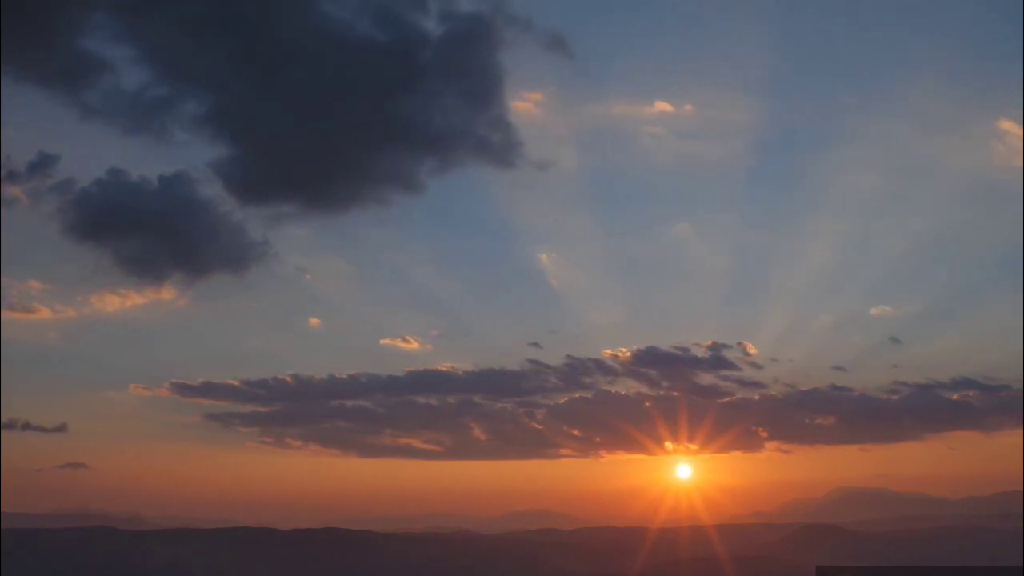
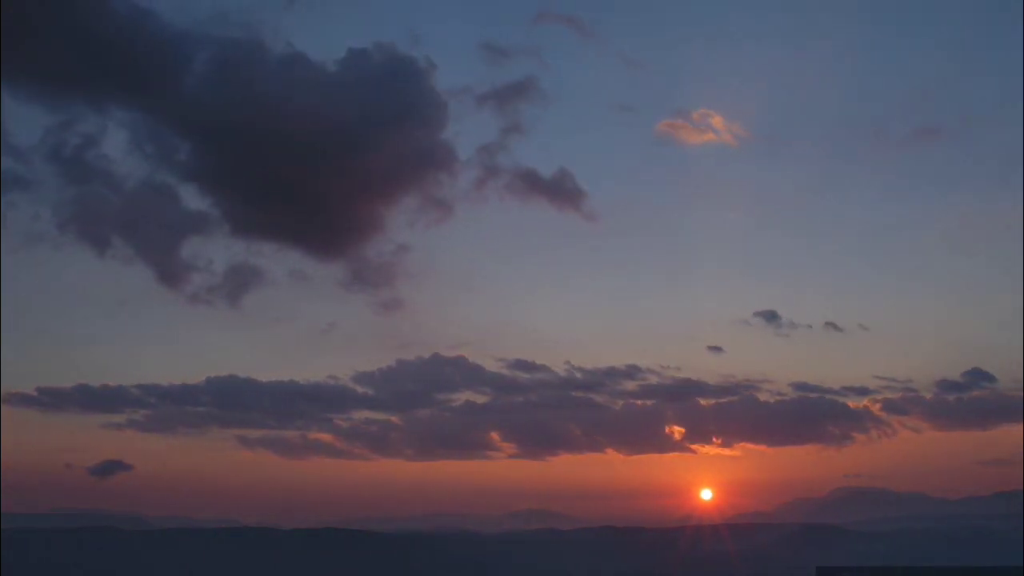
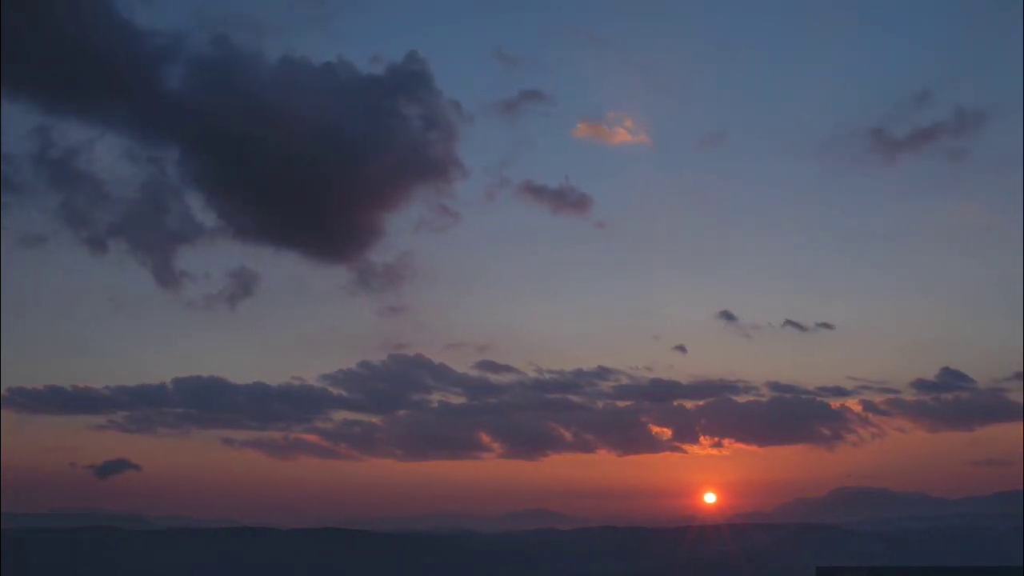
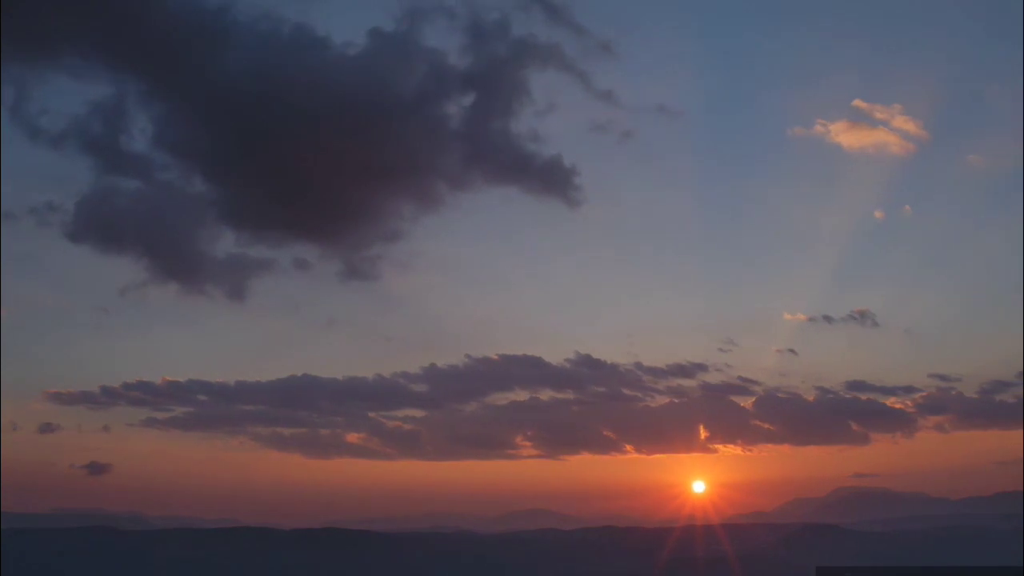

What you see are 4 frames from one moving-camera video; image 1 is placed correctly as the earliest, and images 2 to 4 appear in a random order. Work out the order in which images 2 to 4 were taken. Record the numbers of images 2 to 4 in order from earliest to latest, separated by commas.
4, 2, 3
